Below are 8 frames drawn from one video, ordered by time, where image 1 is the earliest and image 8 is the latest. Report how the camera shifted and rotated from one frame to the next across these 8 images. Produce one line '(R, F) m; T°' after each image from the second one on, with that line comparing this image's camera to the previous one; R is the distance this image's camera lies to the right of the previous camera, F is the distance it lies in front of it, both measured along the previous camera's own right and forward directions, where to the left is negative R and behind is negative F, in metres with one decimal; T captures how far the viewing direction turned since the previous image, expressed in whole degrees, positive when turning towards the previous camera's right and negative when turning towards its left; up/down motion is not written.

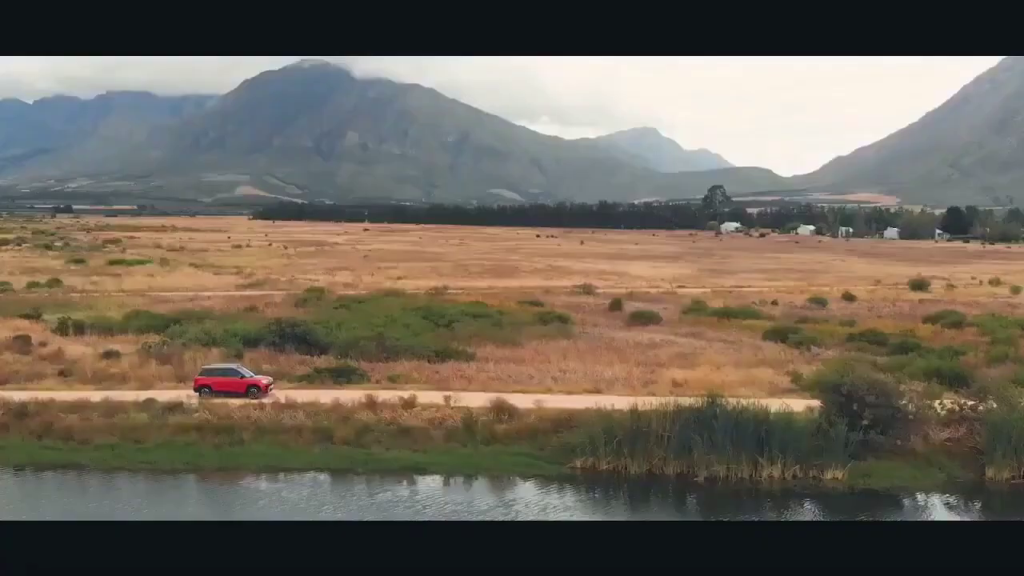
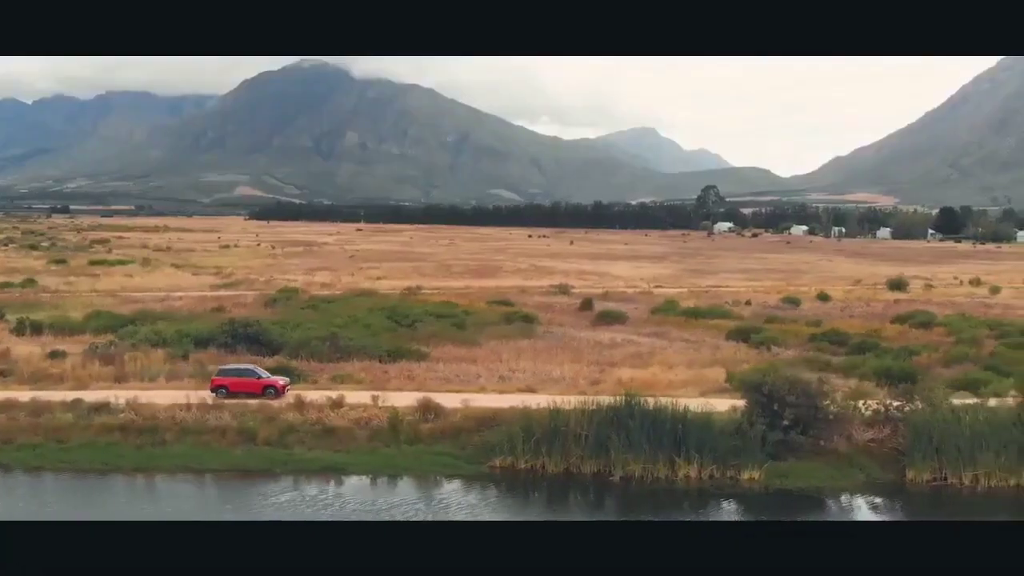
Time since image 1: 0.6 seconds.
(+1.4, +0.1) m; 0°
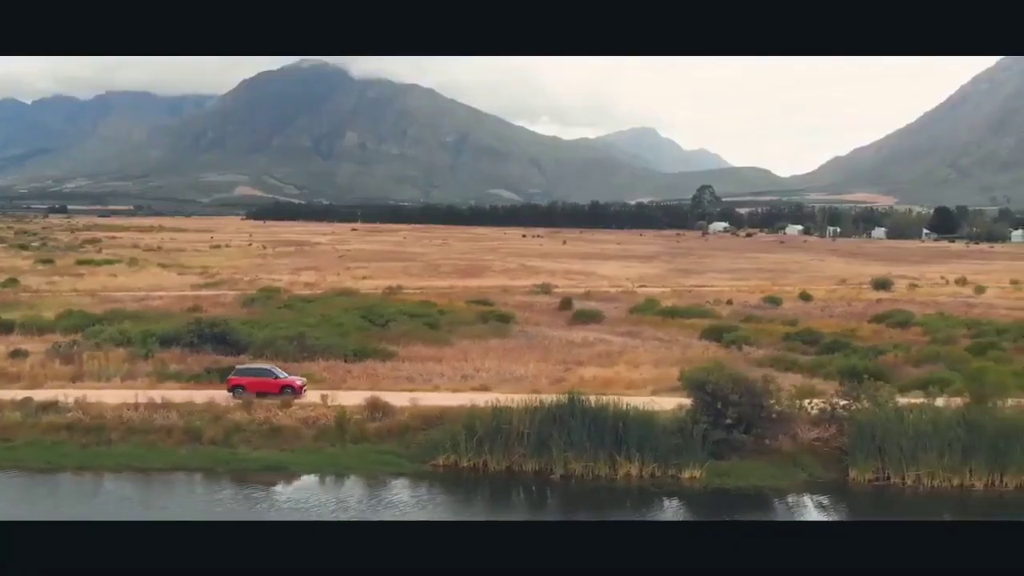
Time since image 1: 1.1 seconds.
(+1.0, +0.1) m; 0°
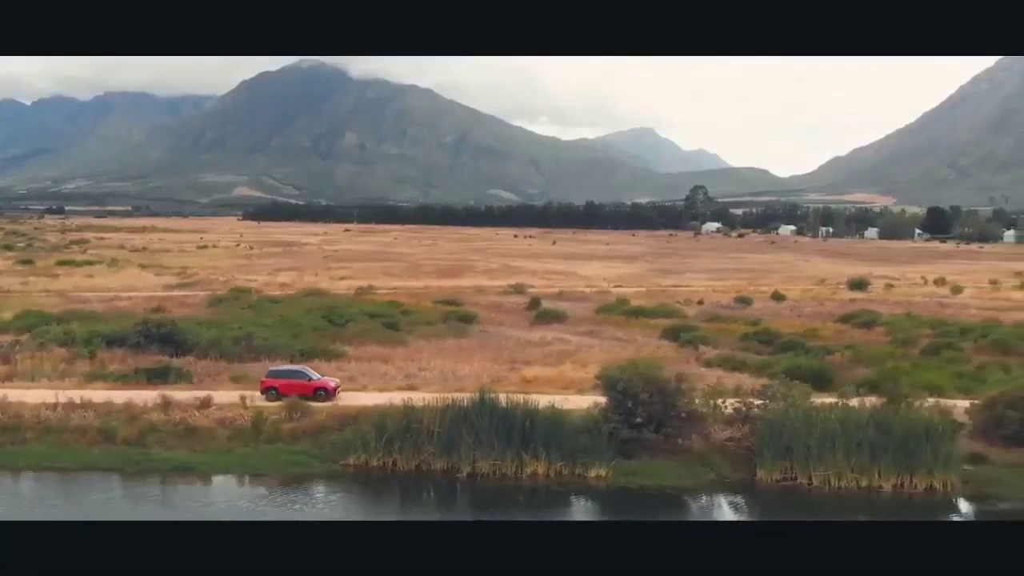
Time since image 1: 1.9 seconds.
(+1.5, +0.1) m; 0°
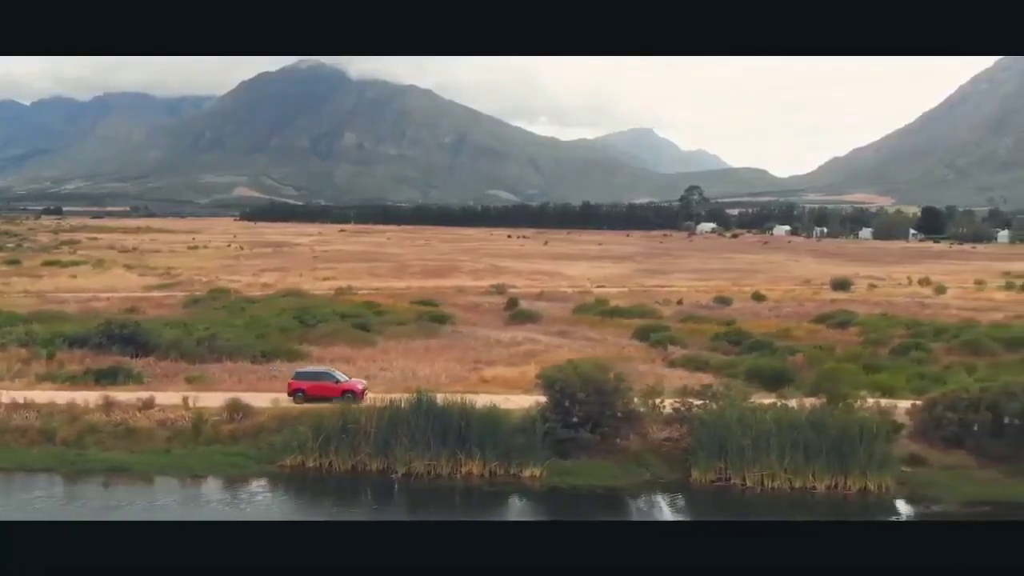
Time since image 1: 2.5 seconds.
(+1.1, +0.1) m; 0°
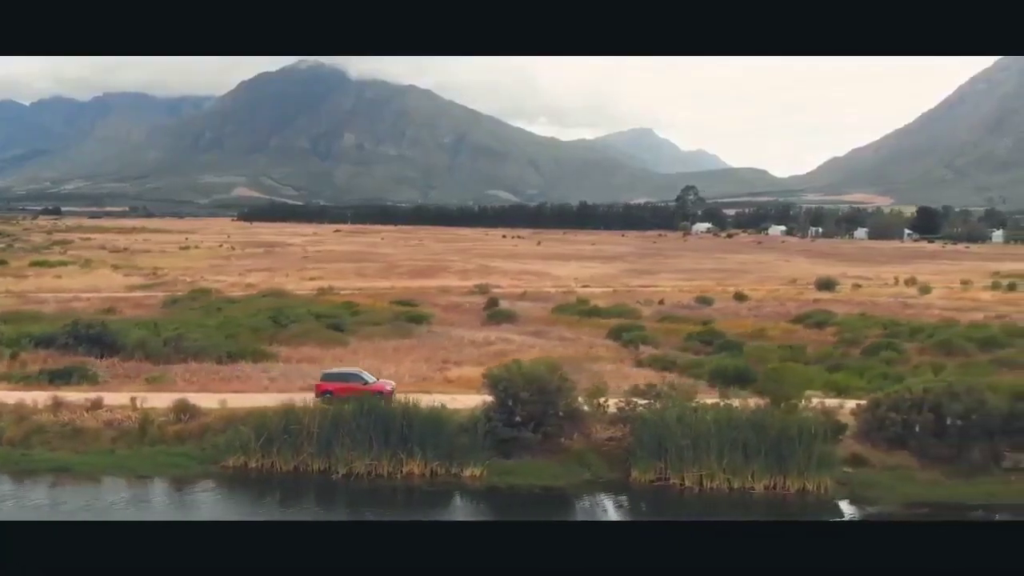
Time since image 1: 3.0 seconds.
(+1.0, 0.0) m; 0°
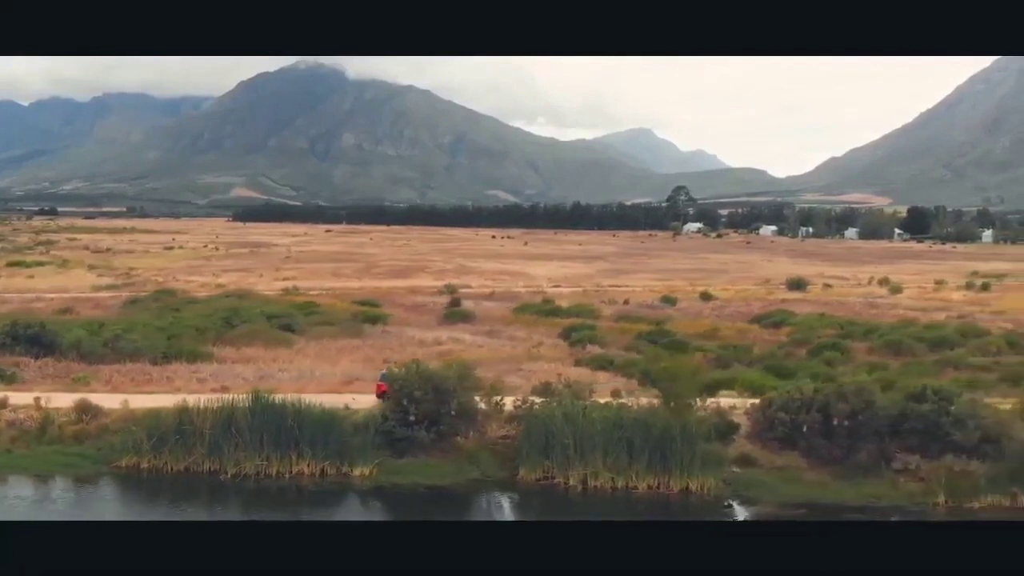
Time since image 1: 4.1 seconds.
(+1.8, 0.0) m; 0°
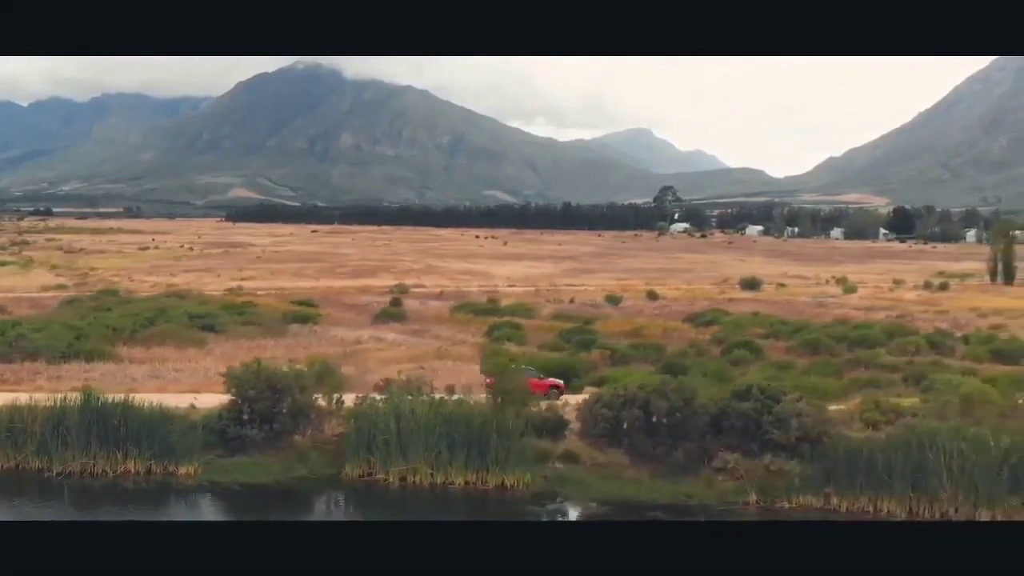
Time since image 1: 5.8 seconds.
(+2.9, 0.0) m; -1°
